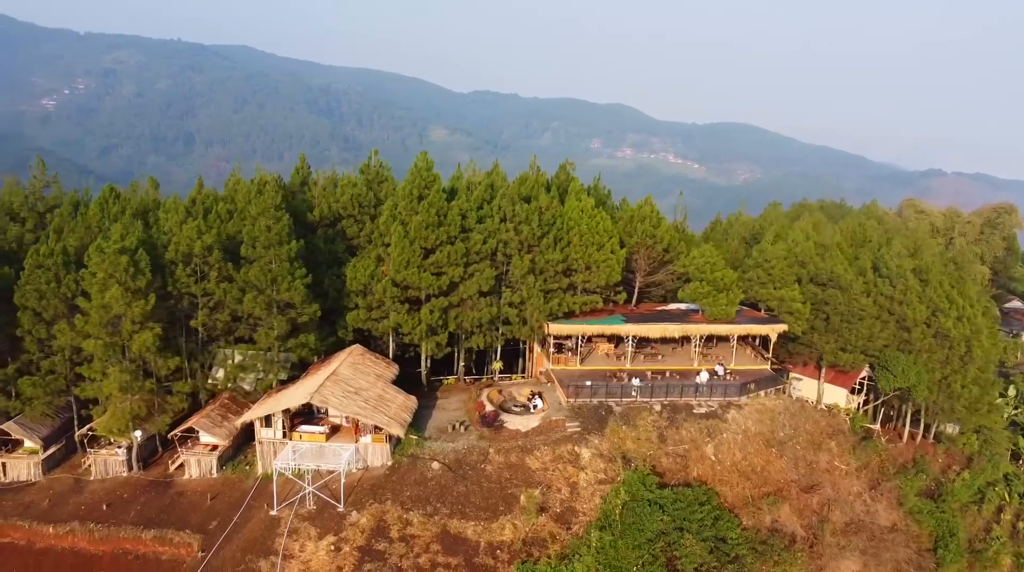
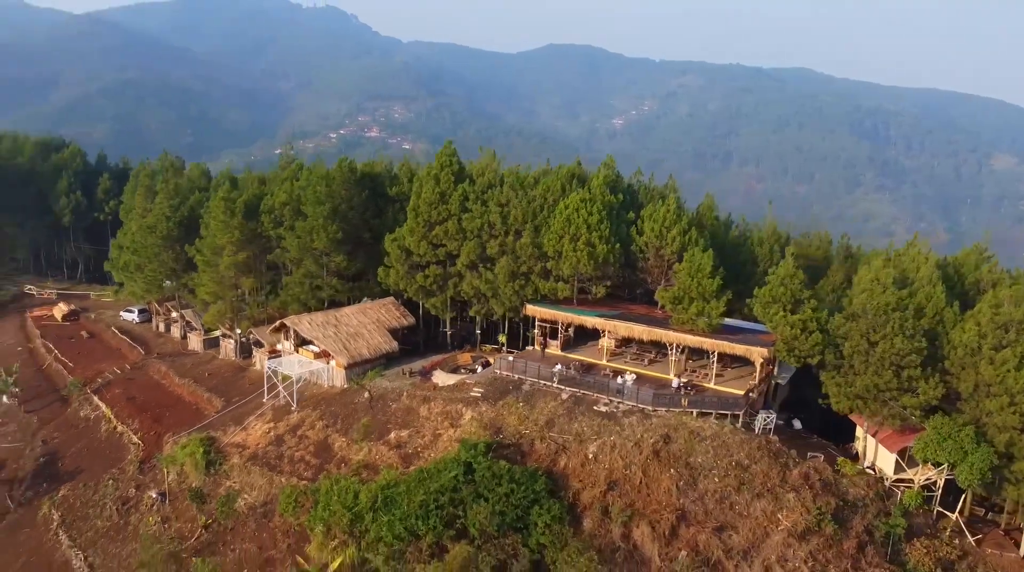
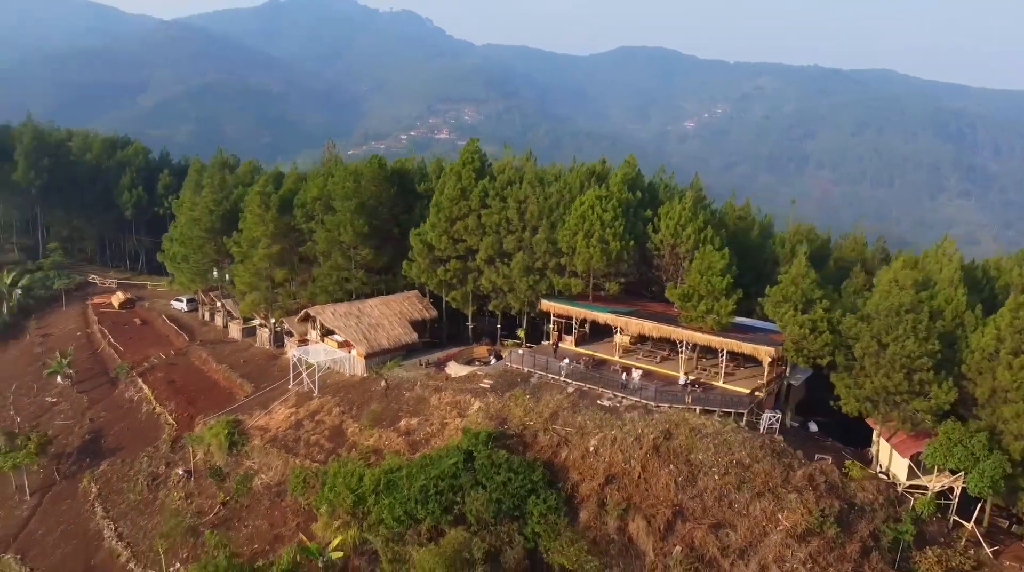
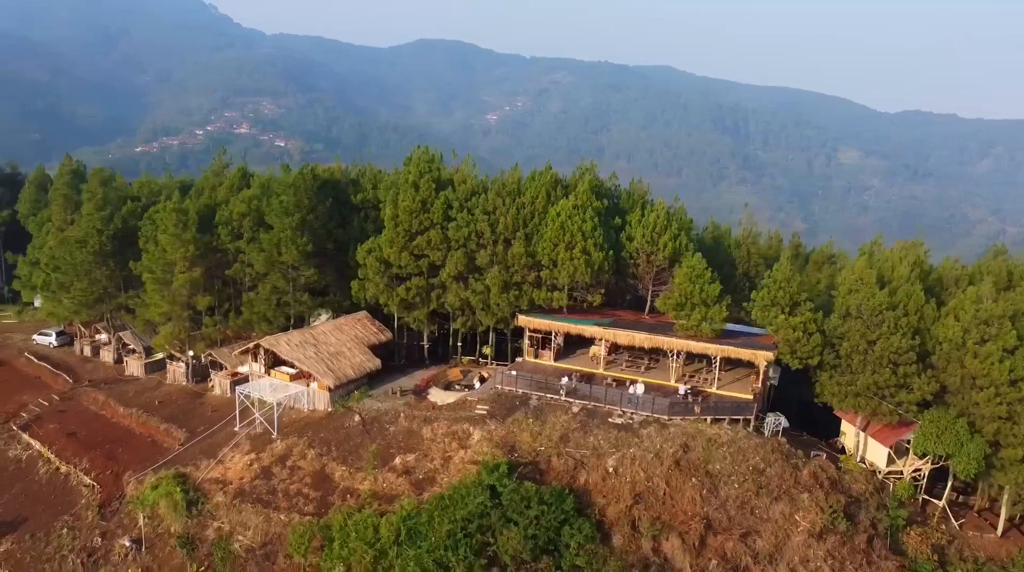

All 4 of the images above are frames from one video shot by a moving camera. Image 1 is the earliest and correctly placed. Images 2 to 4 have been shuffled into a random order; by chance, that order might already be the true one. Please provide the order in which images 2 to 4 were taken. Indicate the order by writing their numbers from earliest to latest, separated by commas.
4, 2, 3
